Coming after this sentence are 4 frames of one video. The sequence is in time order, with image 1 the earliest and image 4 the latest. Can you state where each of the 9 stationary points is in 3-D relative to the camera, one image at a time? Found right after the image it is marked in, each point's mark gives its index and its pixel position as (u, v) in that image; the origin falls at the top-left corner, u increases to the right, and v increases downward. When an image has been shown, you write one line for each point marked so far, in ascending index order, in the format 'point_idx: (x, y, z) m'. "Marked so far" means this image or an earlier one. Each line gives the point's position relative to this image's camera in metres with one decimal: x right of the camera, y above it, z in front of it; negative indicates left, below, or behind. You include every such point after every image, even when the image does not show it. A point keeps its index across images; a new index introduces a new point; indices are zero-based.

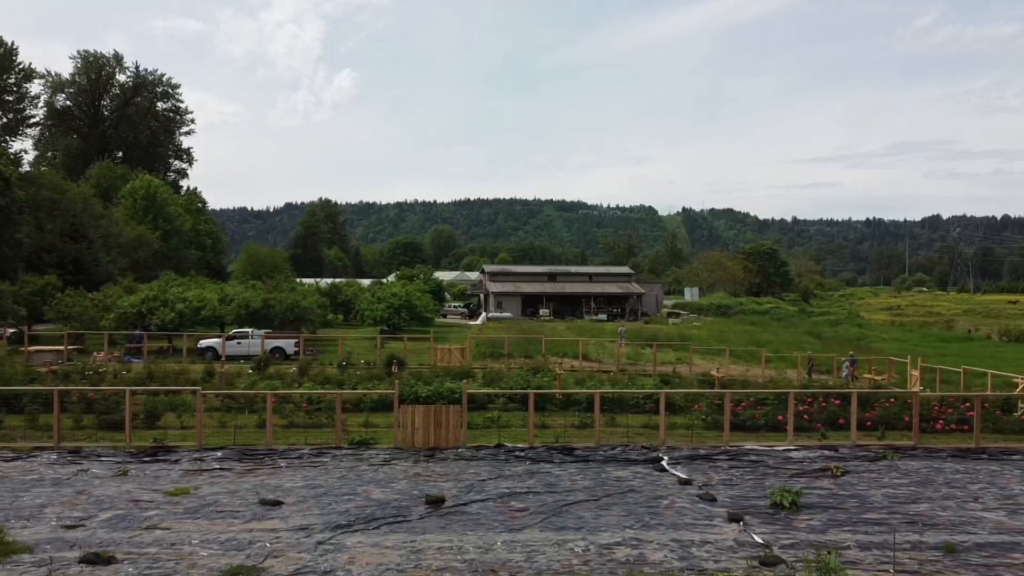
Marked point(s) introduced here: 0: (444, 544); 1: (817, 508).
0: (-1.0, -3.7, +11.9) m
1: (+5.2, -3.8, +14.1) m
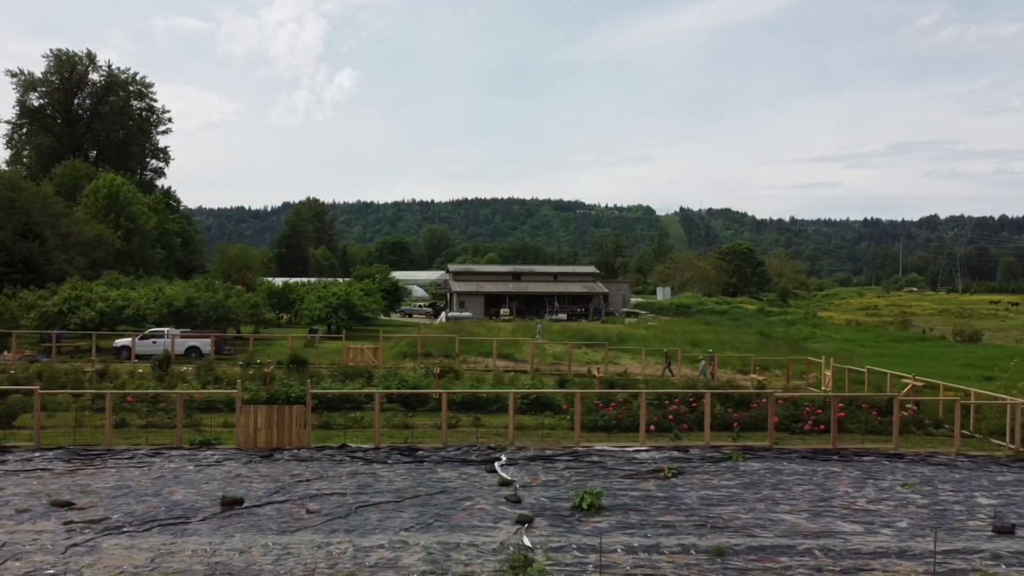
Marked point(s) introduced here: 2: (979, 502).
0: (-4.4, -3.7, +11.7) m
1: (+1.7, -3.7, +13.9) m
2: (+8.5, -3.9, +15.2) m
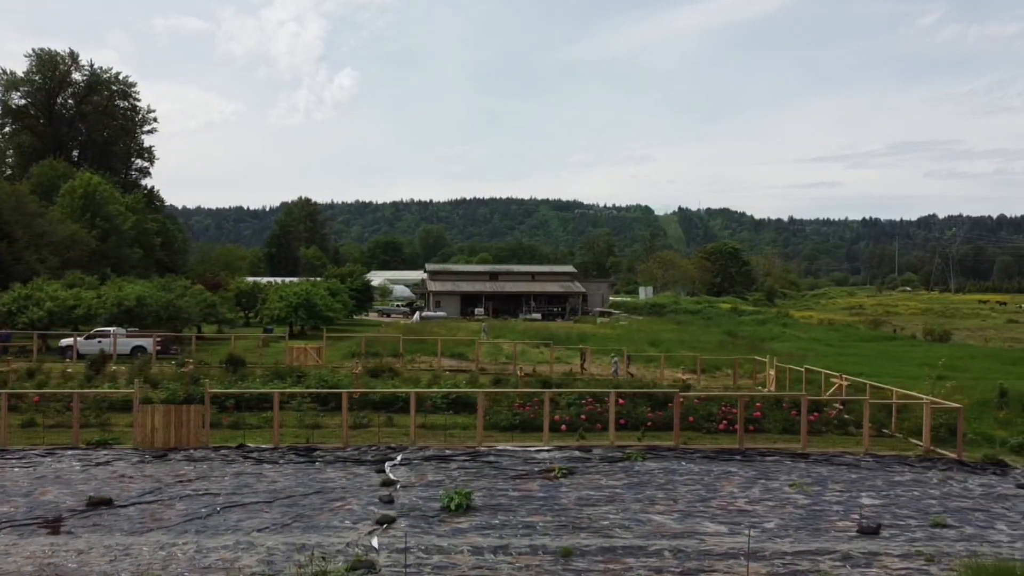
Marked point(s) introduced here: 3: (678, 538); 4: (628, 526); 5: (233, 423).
0: (-6.6, -3.7, +11.6) m
1: (-0.5, -3.7, +13.8) m
2: (+6.3, -3.9, +15.0) m
3: (+2.6, -3.8, +12.6) m
4: (+1.9, -3.8, +13.2) m
5: (-6.7, -3.3, +19.9) m
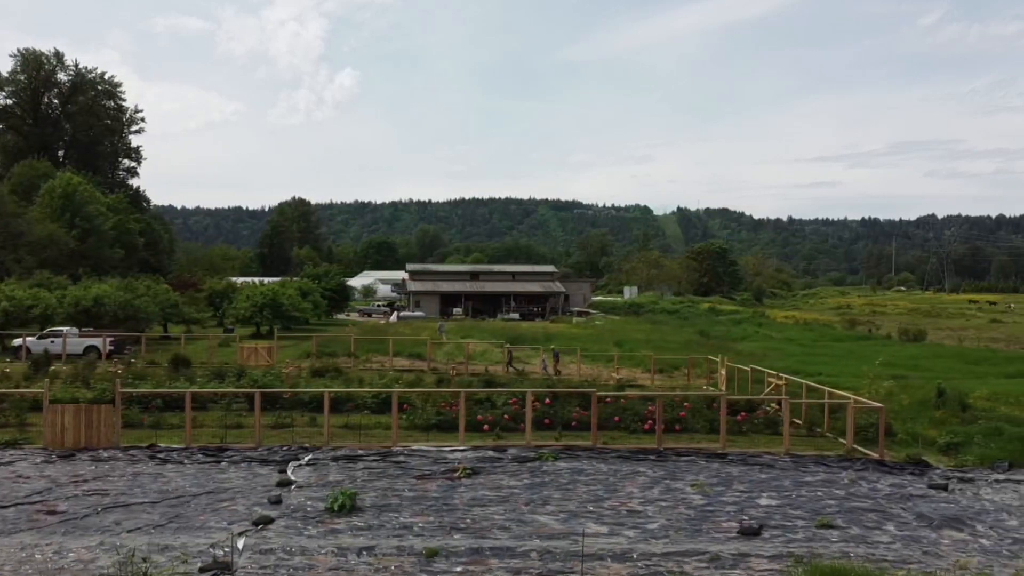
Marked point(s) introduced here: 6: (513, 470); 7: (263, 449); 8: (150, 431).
0: (-8.5, -3.6, +11.5) m
1: (-2.4, -3.7, +13.7) m
2: (+4.4, -3.9, +14.9) m
3: (+0.6, -3.8, +12.5) m
4: (0.0, -3.8, +13.1) m
5: (-8.6, -3.2, +19.8) m
6: (0.0, -3.7, +16.7) m
7: (-5.4, -3.5, +17.9) m
8: (-8.4, -3.3, +19.2) m
